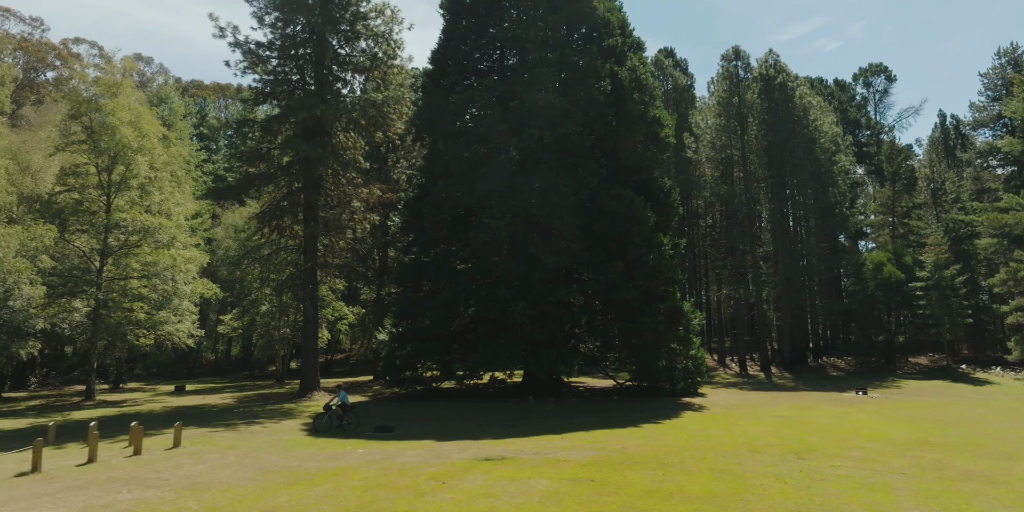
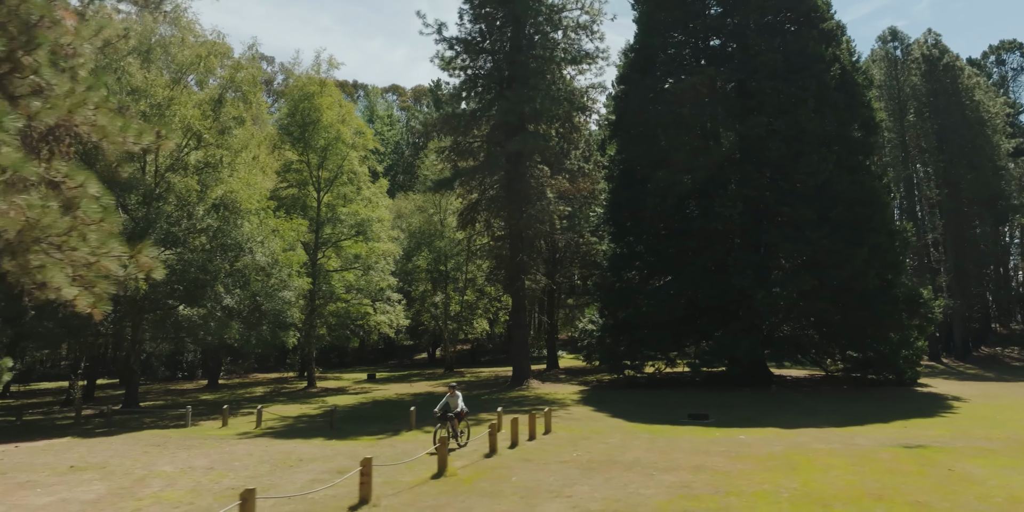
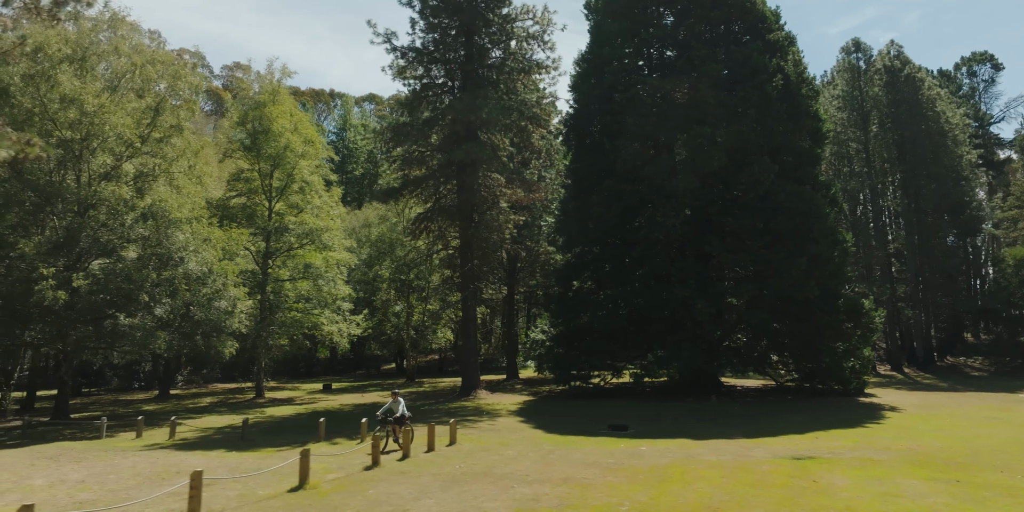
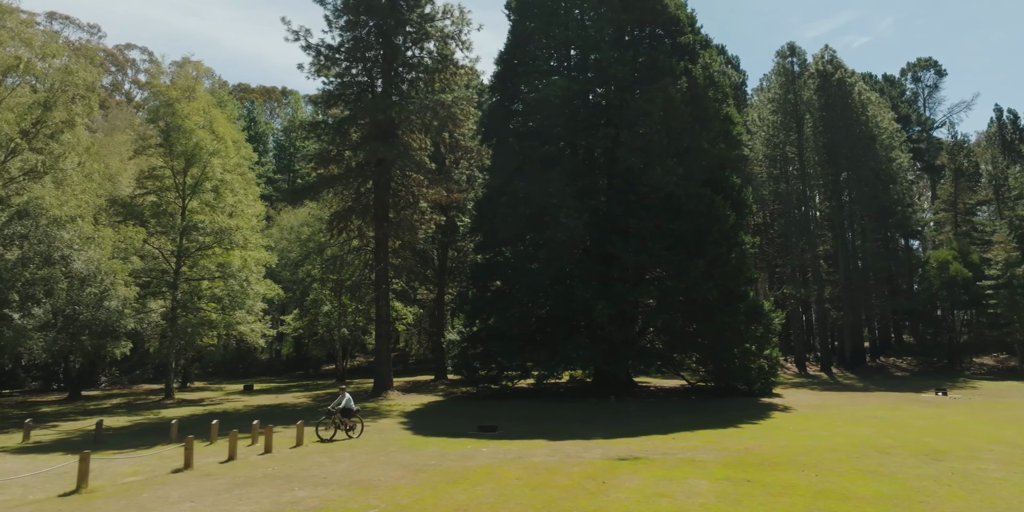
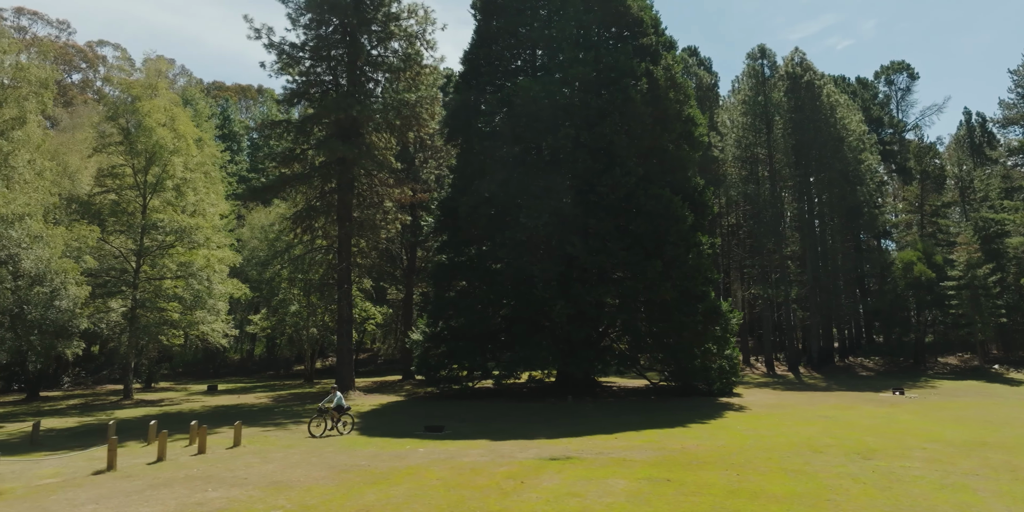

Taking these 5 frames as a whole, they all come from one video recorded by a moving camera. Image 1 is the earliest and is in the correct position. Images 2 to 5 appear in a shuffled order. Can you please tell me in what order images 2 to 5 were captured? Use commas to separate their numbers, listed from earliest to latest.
5, 4, 3, 2
